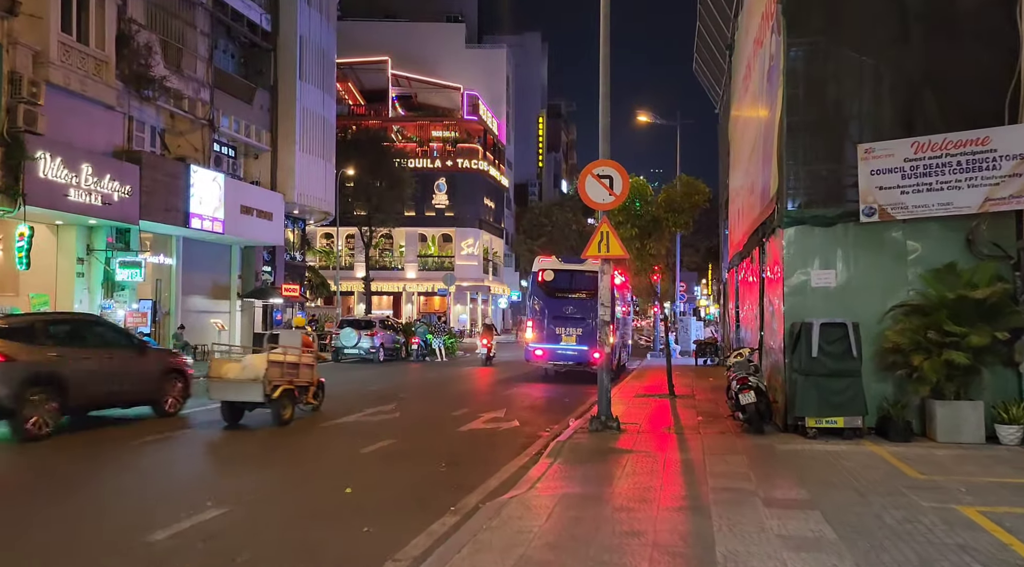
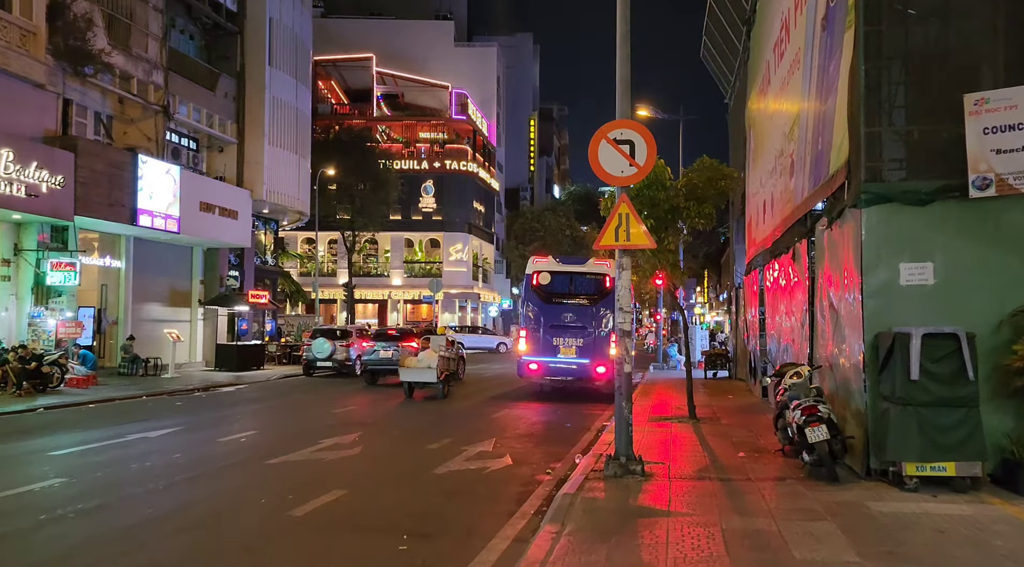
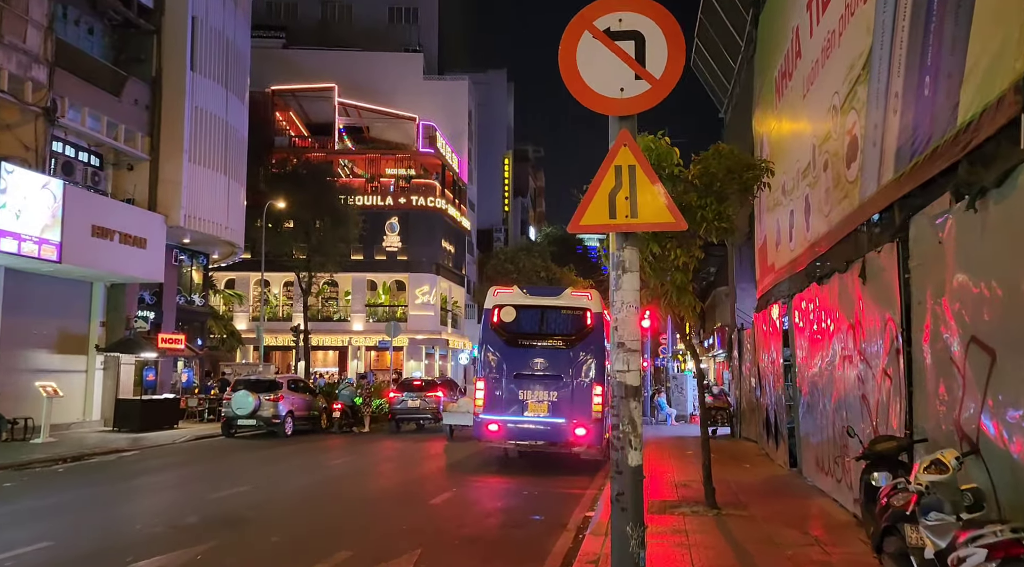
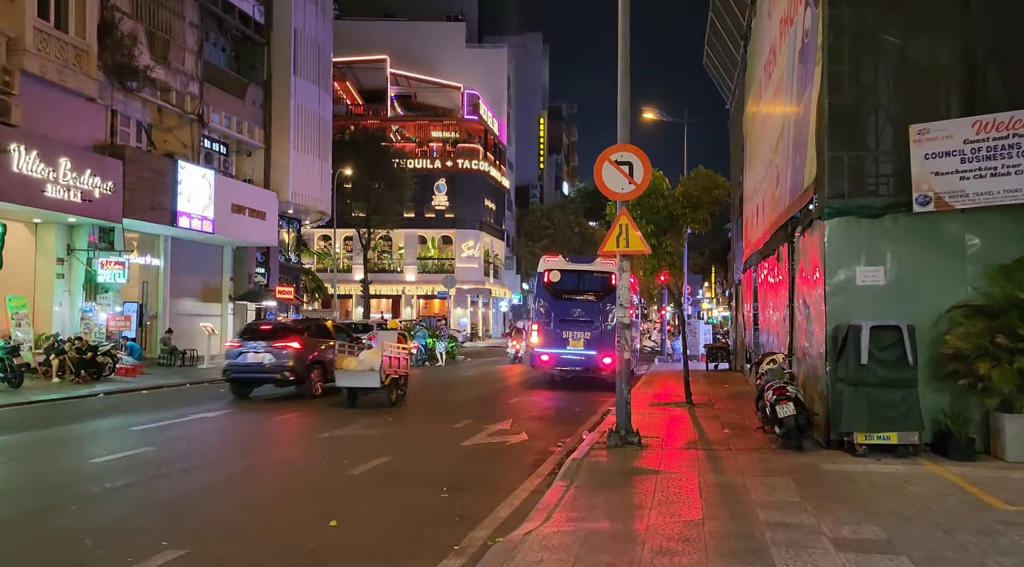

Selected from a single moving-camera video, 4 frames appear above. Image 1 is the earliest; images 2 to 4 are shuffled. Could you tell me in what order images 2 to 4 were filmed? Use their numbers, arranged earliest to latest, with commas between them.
4, 2, 3
